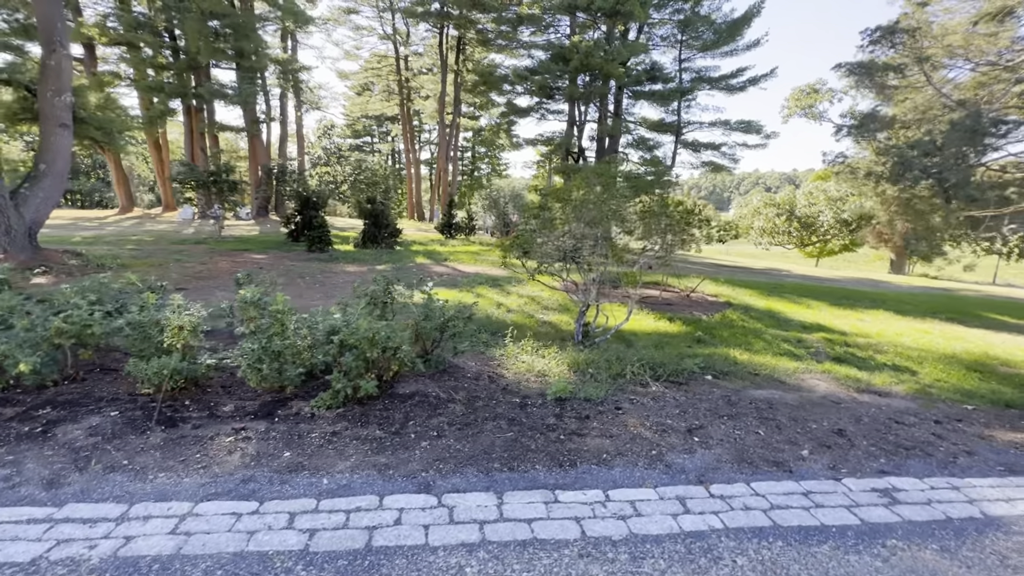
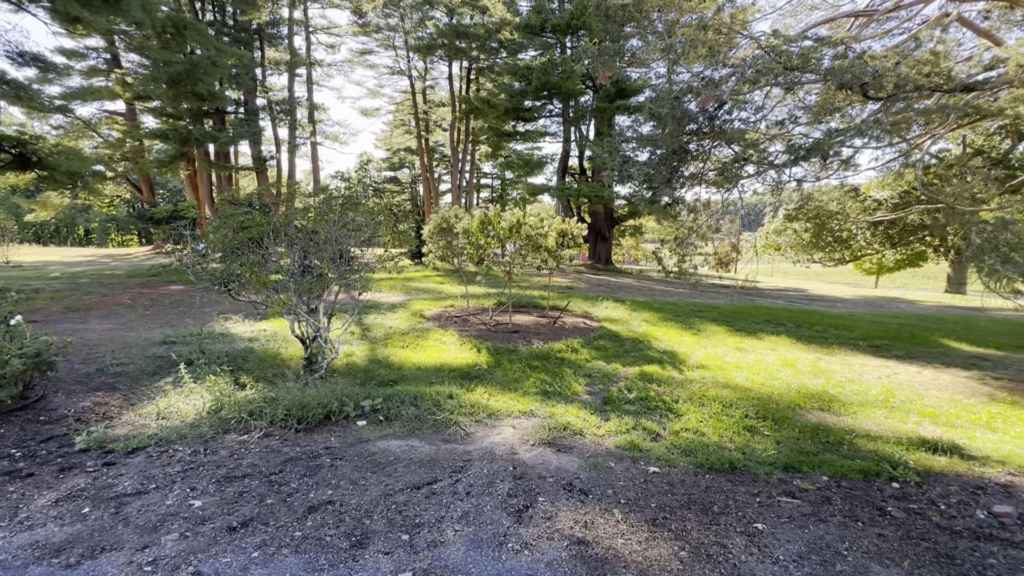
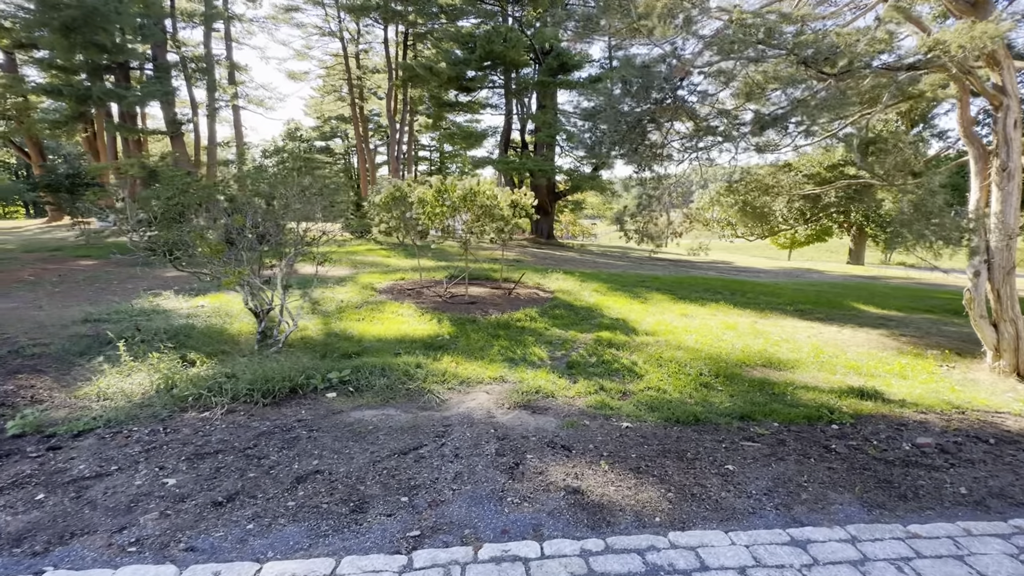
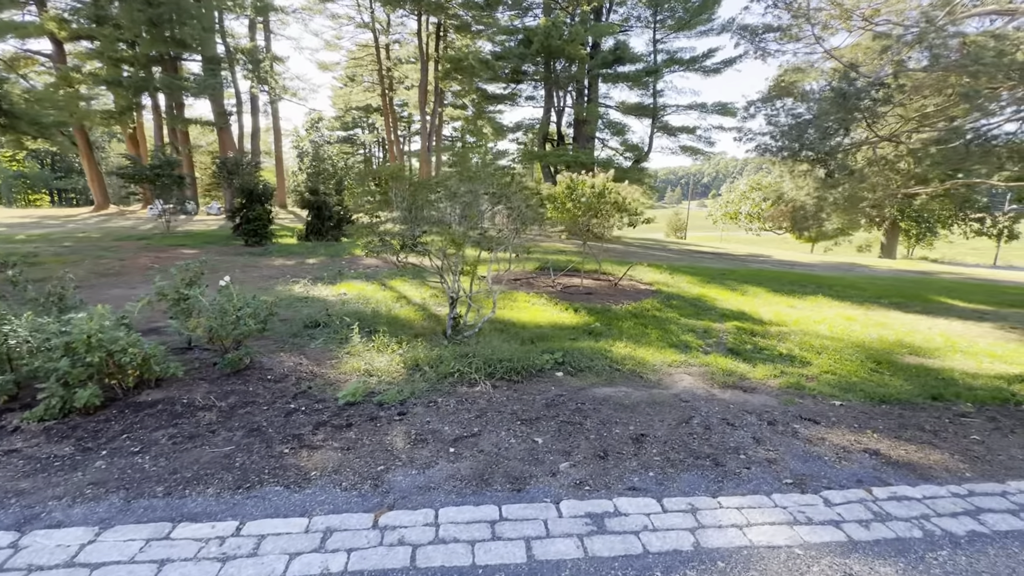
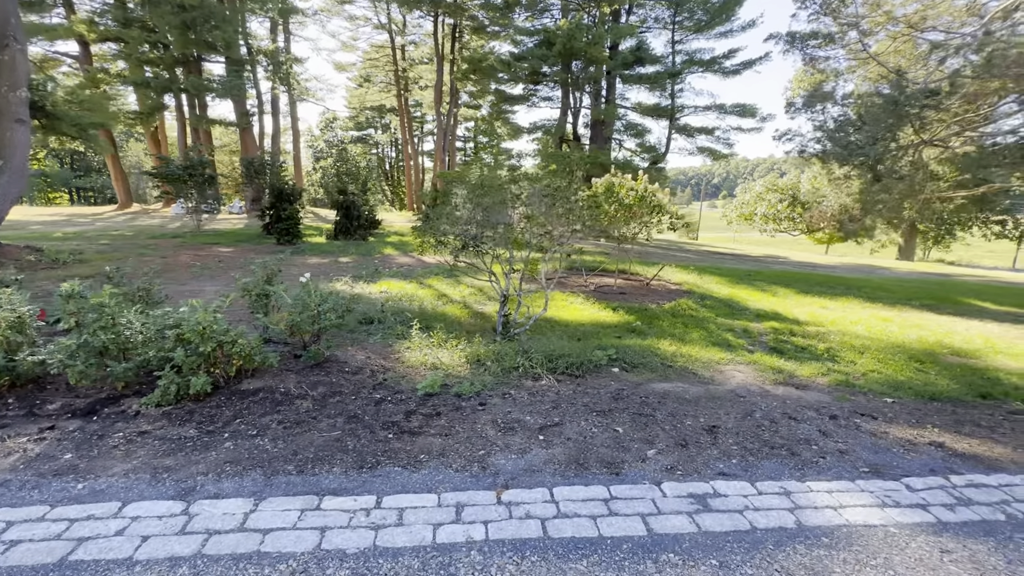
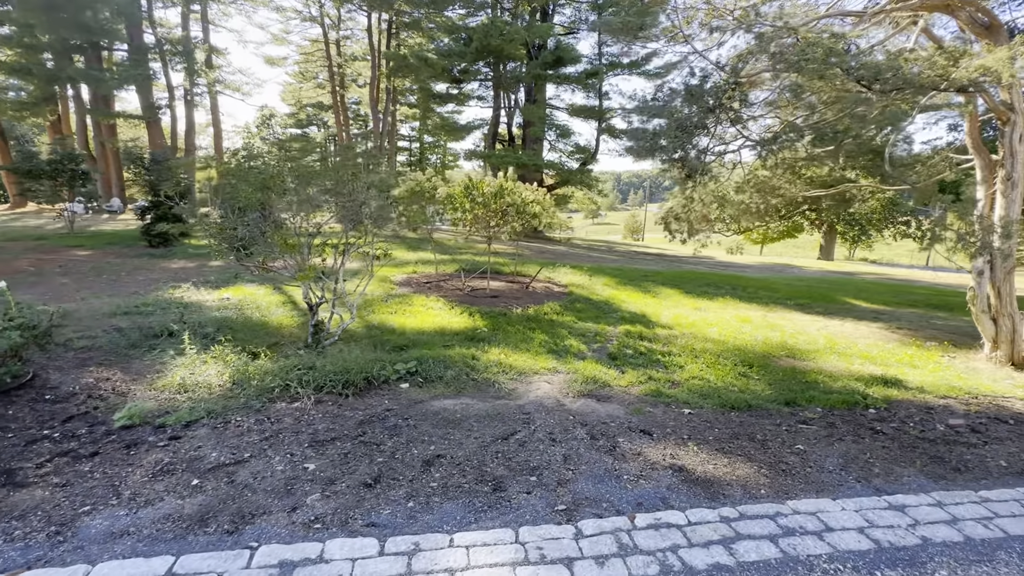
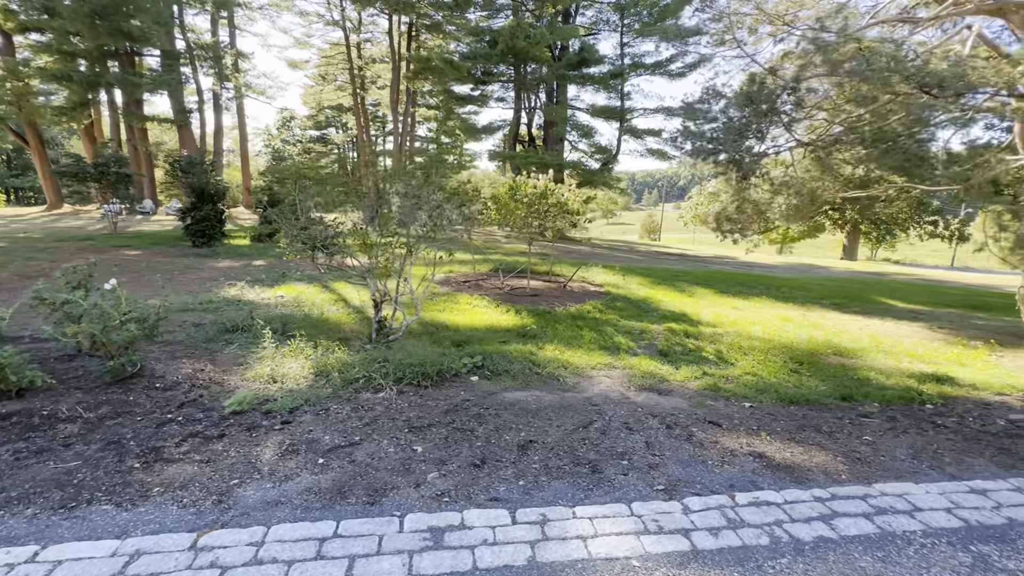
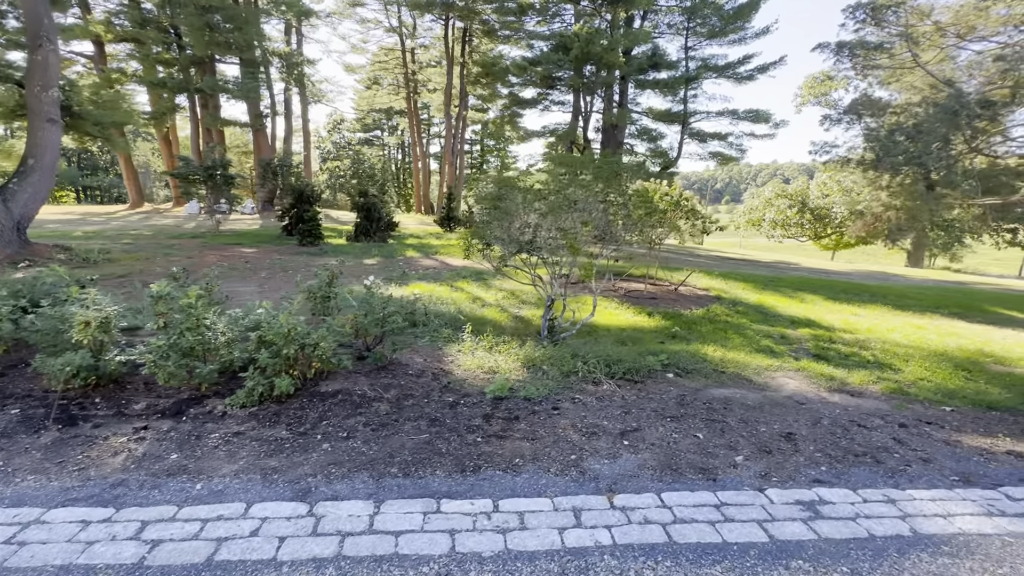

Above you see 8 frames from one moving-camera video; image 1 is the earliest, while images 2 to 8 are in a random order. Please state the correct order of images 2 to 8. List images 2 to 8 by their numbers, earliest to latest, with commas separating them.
8, 5, 4, 7, 6, 3, 2
